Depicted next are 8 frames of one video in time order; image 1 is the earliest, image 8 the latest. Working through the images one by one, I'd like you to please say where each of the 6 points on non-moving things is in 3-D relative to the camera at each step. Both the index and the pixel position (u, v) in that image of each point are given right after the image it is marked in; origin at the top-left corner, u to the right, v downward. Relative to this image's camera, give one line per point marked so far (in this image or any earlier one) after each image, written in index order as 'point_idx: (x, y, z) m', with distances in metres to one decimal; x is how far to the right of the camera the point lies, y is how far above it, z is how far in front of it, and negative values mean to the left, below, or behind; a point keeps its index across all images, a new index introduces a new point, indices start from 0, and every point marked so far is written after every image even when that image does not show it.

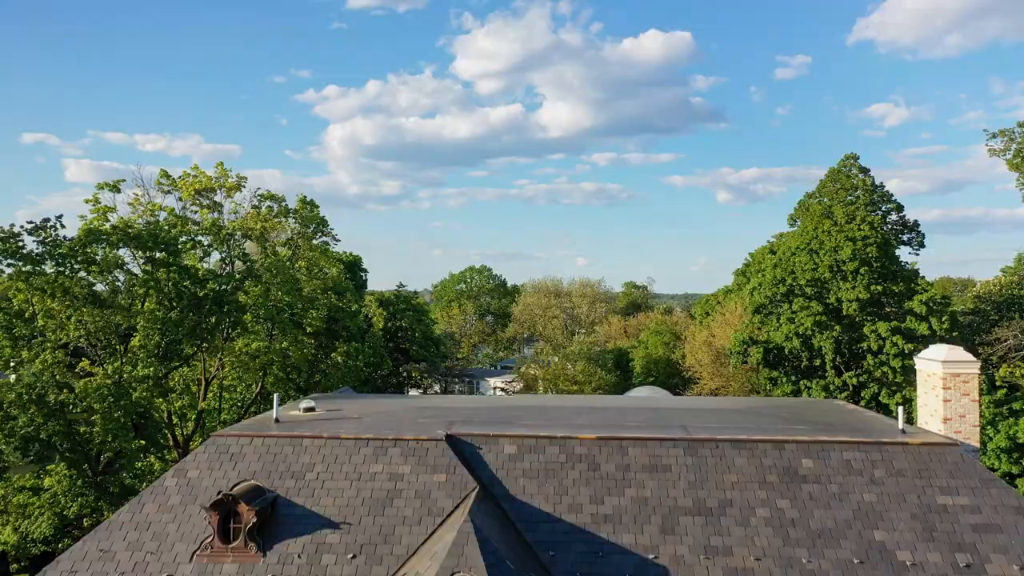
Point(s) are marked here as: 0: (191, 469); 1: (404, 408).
0: (-4.6, -2.6, +10.0) m
1: (-2.0, -2.2, +12.6) m
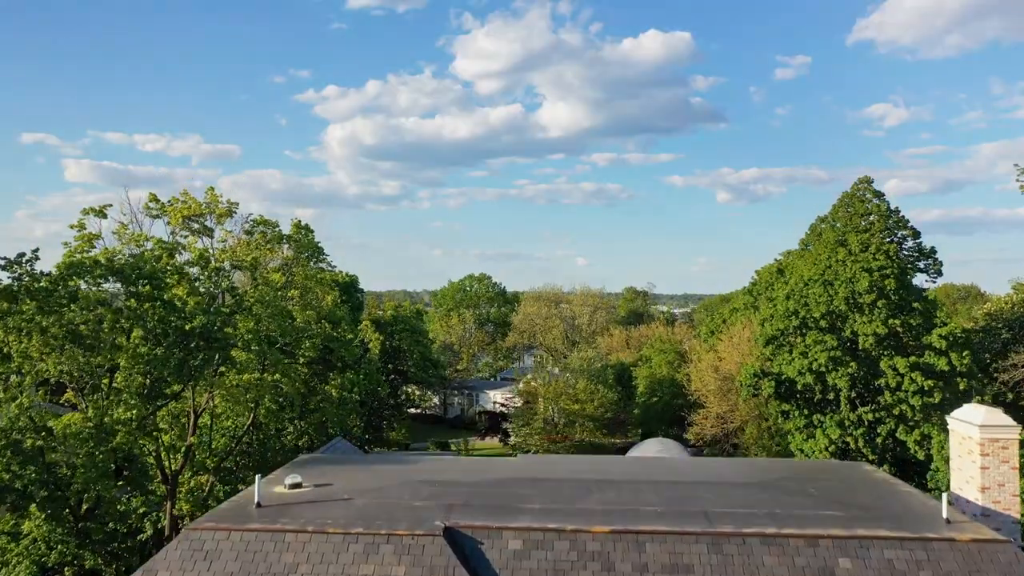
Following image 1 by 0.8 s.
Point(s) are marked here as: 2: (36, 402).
0: (-4.6, -3.7, +9.0) m
1: (-1.9, -3.2, +11.6) m
2: (-13.2, -3.2, +19.2) m
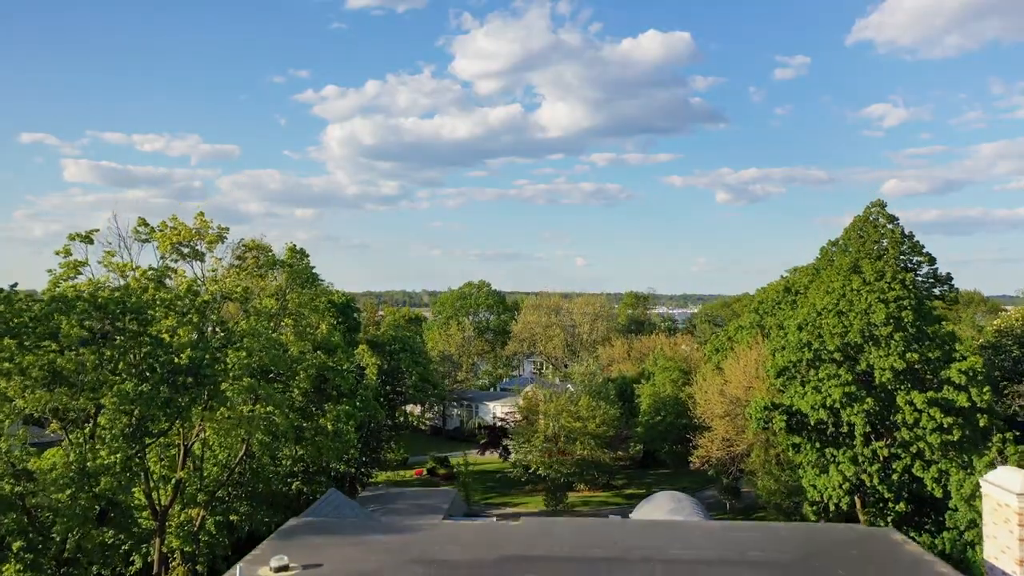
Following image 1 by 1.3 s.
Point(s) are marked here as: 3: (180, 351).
0: (-4.5, -4.6, +8.1) m
1: (-1.8, -4.2, +10.8) m
2: (-13.2, -4.1, +18.3) m
3: (-9.5, -1.8, +19.9) m
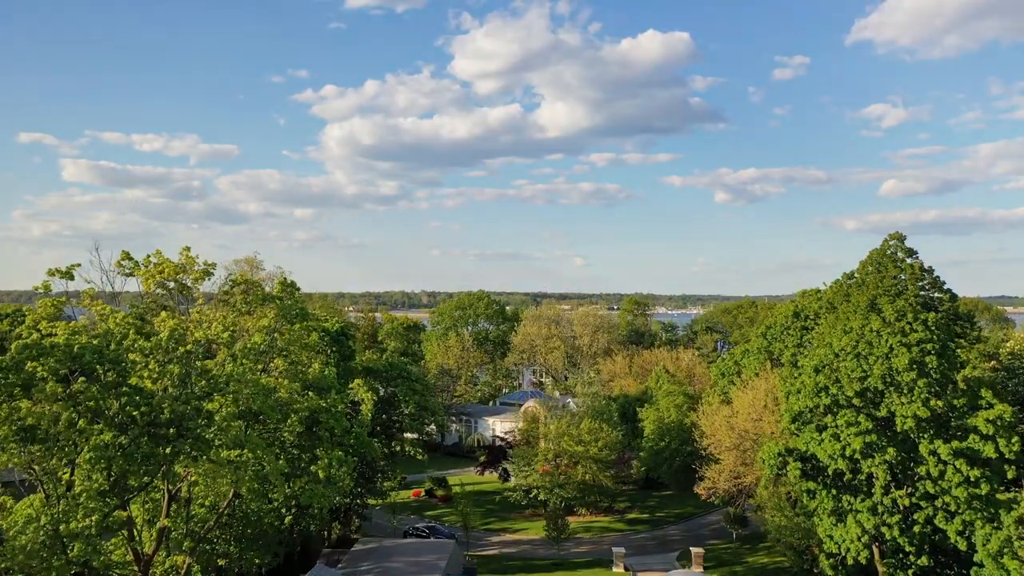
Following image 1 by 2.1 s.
0: (-4.4, -5.9, +7.0) m
1: (-1.8, -5.5, +9.6) m
2: (-13.1, -5.4, +17.2) m
3: (-9.5, -3.1, +18.7) m
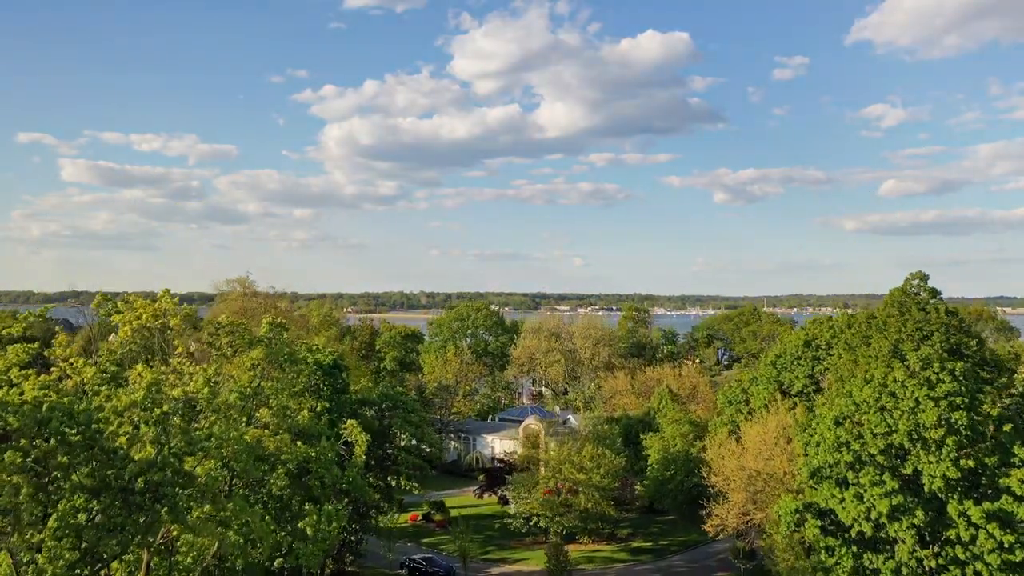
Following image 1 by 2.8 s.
0: (-4.4, -7.3, +5.7) m
1: (-1.8, -6.8, +8.3) m
2: (-13.1, -6.8, +15.9) m
3: (-9.5, -4.4, +17.4) m
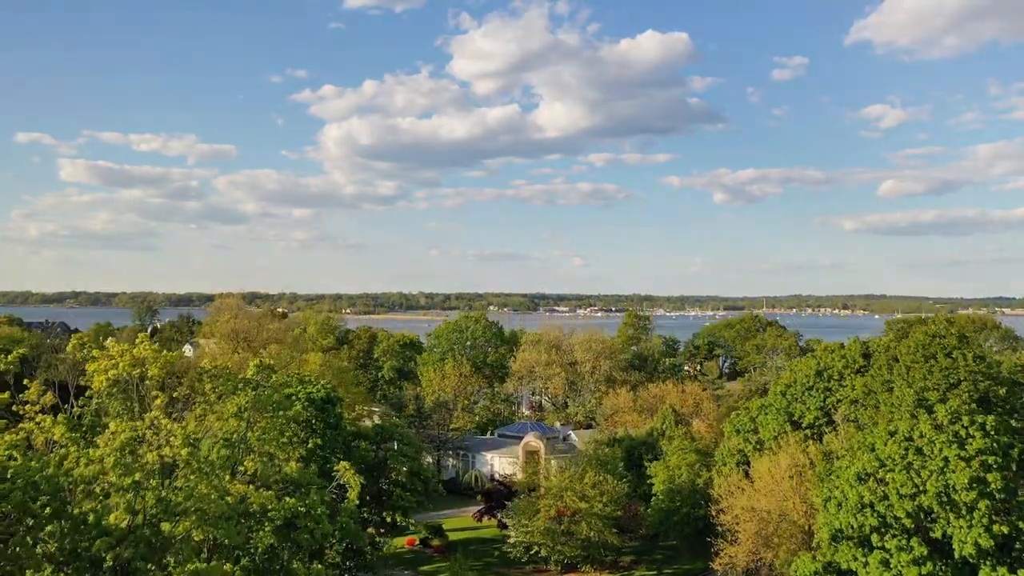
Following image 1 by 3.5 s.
0: (-4.4, -8.6, +4.4) m
1: (-1.7, -8.1, +7.1) m
2: (-13.1, -8.1, +14.6) m
3: (-9.4, -5.7, +16.1) m
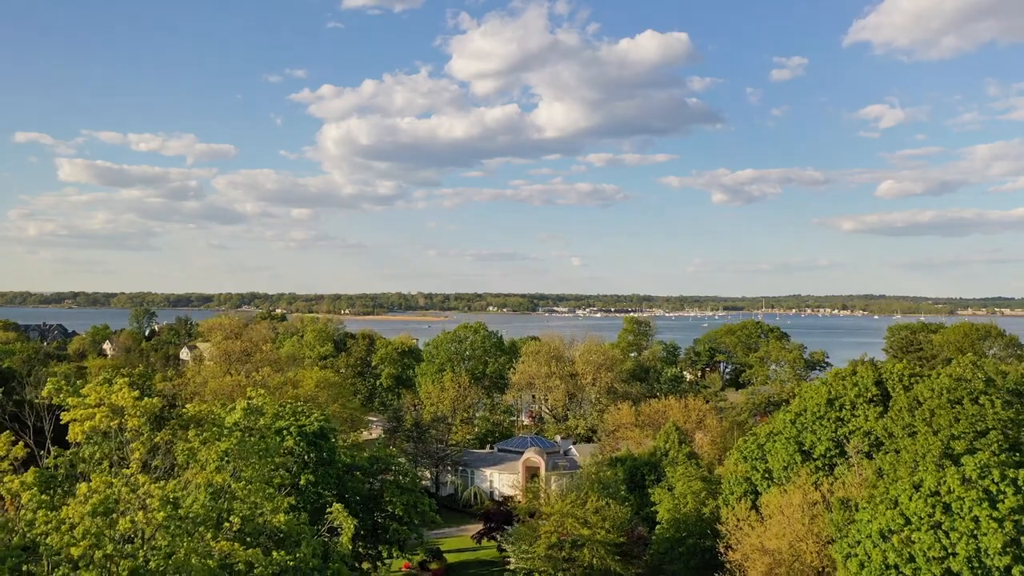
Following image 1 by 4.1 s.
0: (-4.3, -9.7, +3.3) m
1: (-1.7, -9.3, +5.9) m
2: (-13.0, -9.2, +13.4) m
3: (-9.4, -6.9, +15.0) m
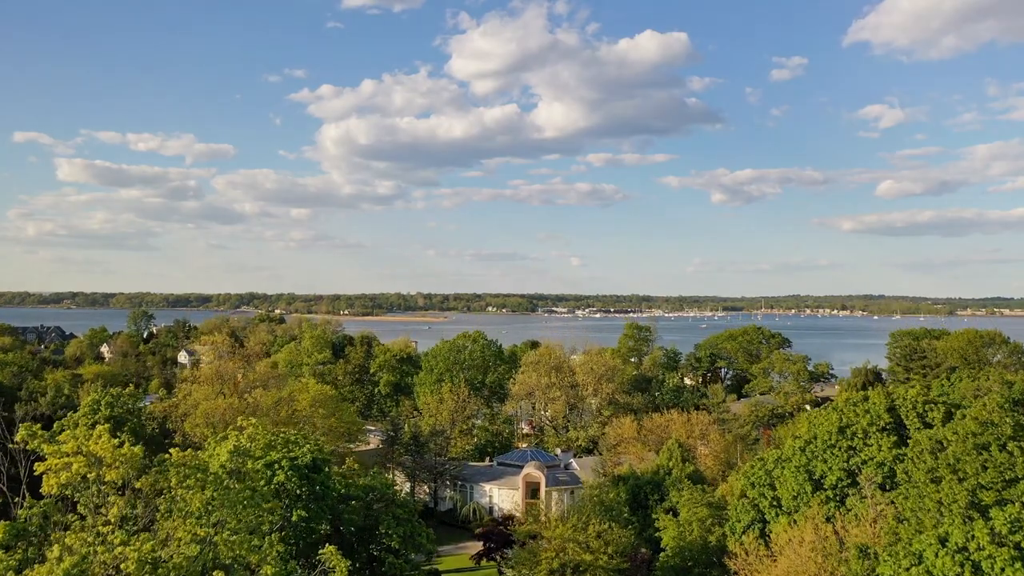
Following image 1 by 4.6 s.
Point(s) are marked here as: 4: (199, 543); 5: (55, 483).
0: (-4.3, -10.8, +2.2) m
1: (-1.6, -10.4, +4.9) m
2: (-13.0, -10.3, +12.4) m
3: (-9.4, -7.9, +13.9) m
4: (-8.5, -6.5, +17.2) m
5: (-11.2, -4.7, +16.9) m
